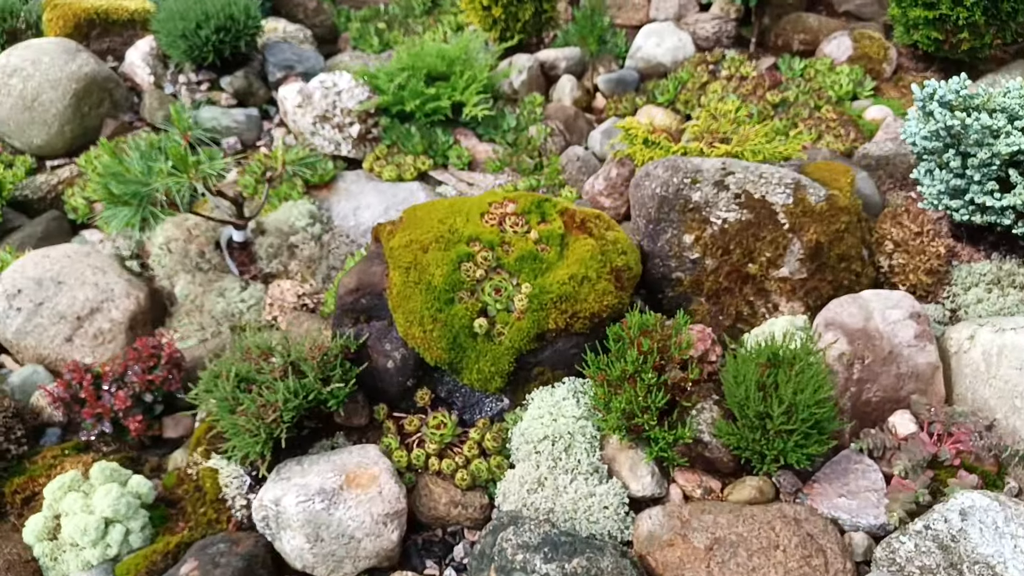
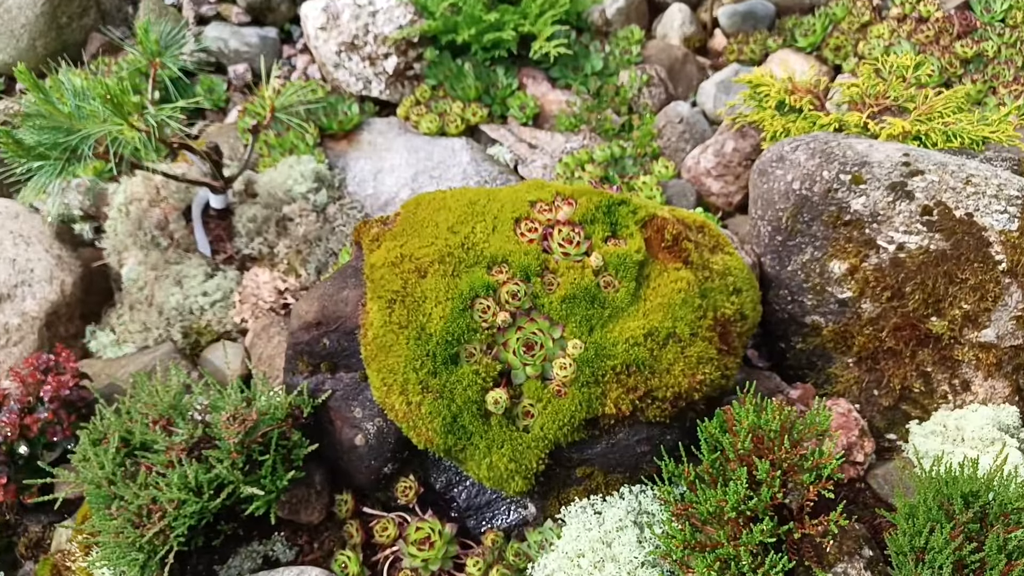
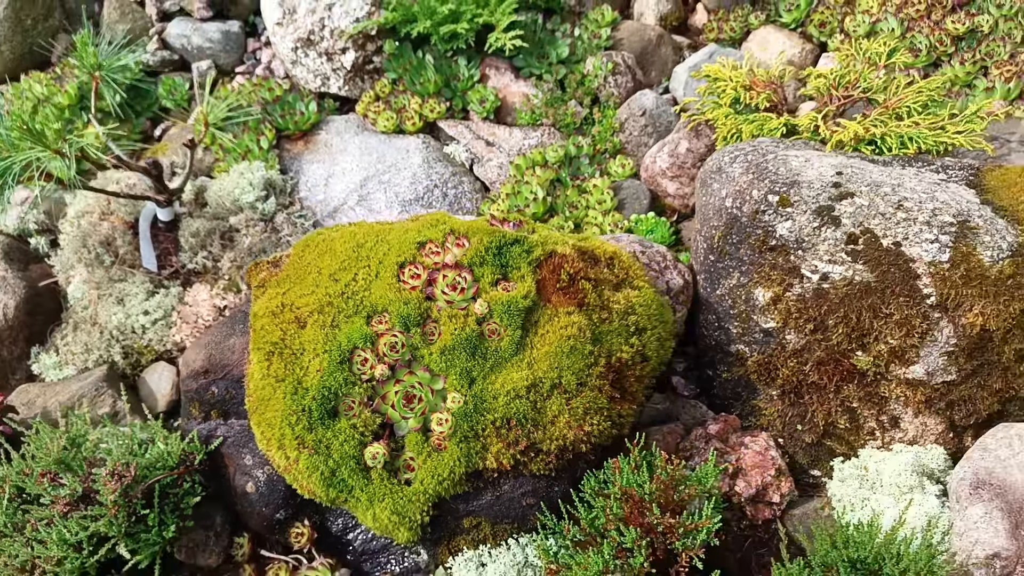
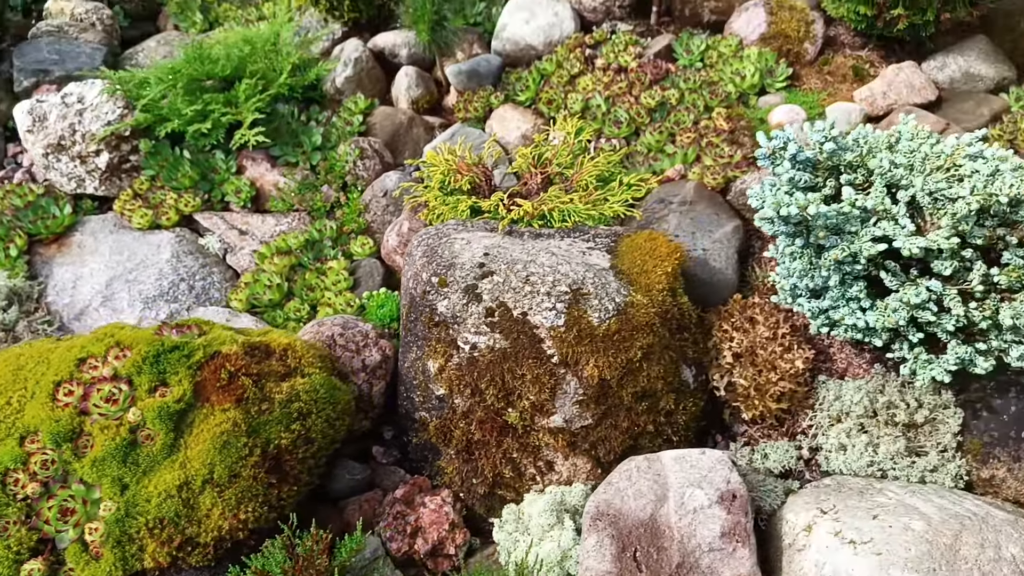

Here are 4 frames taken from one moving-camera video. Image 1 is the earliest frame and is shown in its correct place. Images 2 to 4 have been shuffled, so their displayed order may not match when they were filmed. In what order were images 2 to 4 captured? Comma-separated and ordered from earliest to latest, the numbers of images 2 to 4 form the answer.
2, 3, 4
